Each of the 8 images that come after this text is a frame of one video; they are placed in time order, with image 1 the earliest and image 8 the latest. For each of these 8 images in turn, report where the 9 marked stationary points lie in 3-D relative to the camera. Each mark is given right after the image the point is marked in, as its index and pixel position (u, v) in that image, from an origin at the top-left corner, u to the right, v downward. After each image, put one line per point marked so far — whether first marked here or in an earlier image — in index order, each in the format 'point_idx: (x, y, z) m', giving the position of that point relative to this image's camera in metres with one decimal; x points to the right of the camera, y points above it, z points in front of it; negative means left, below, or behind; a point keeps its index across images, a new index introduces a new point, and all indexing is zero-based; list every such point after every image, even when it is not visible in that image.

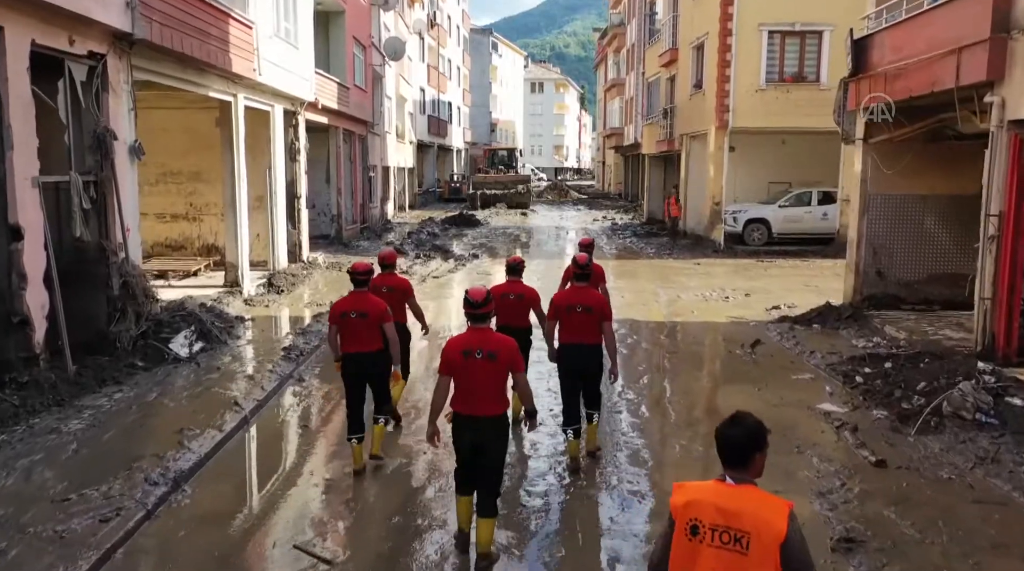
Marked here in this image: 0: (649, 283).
0: (+2.8, +0.1, +19.0) m
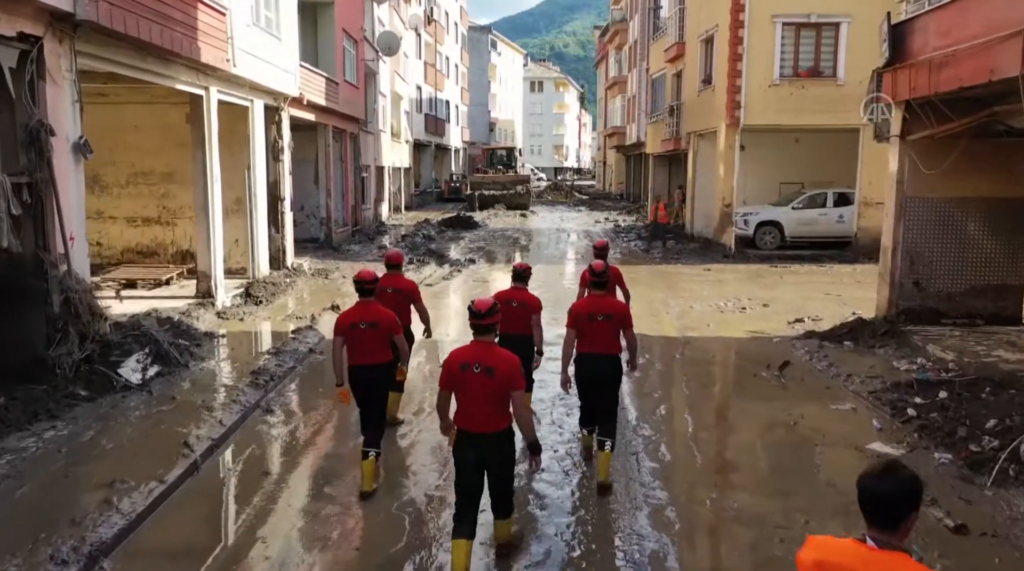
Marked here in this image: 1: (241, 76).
0: (+2.8, -0.1, +17.8) m
1: (-4.2, +3.2, +14.4) m
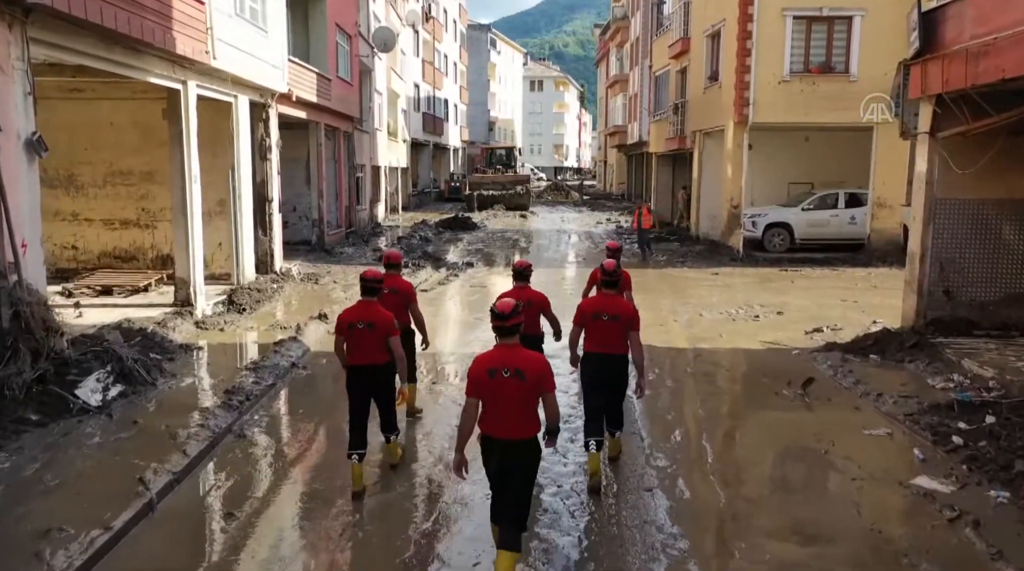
0: (+2.7, -0.2, +16.9) m
1: (-4.2, +3.1, +13.5) m
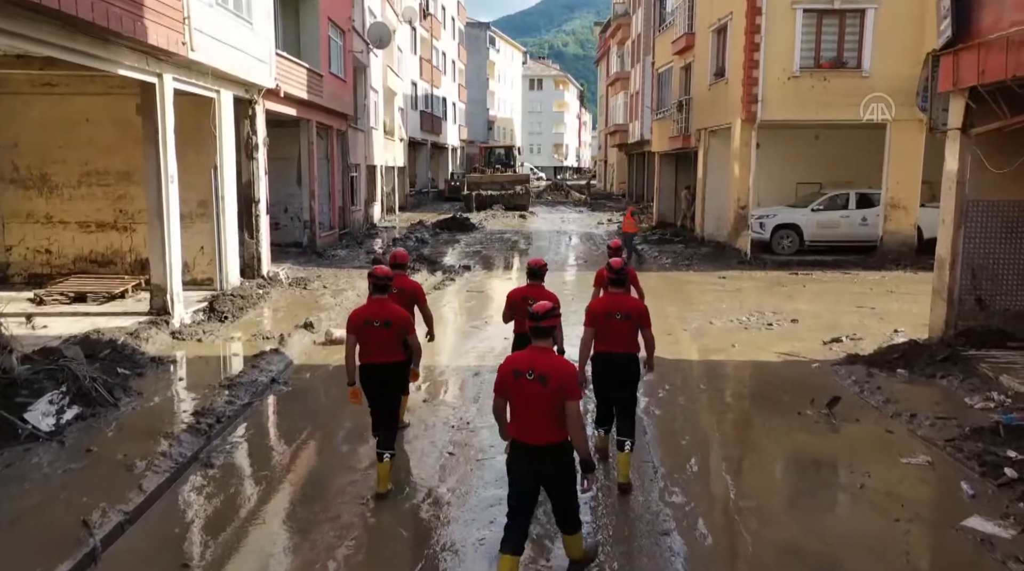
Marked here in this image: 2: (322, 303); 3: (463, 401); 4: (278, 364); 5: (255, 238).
0: (+2.7, -0.3, +16.1) m
1: (-4.2, +3.0, +12.7) m
2: (-3.1, -0.3, +15.2) m
3: (-0.5, -1.2, +9.6) m
4: (-2.7, -0.9, +10.6) m
5: (-4.5, +0.8, +16.4) m
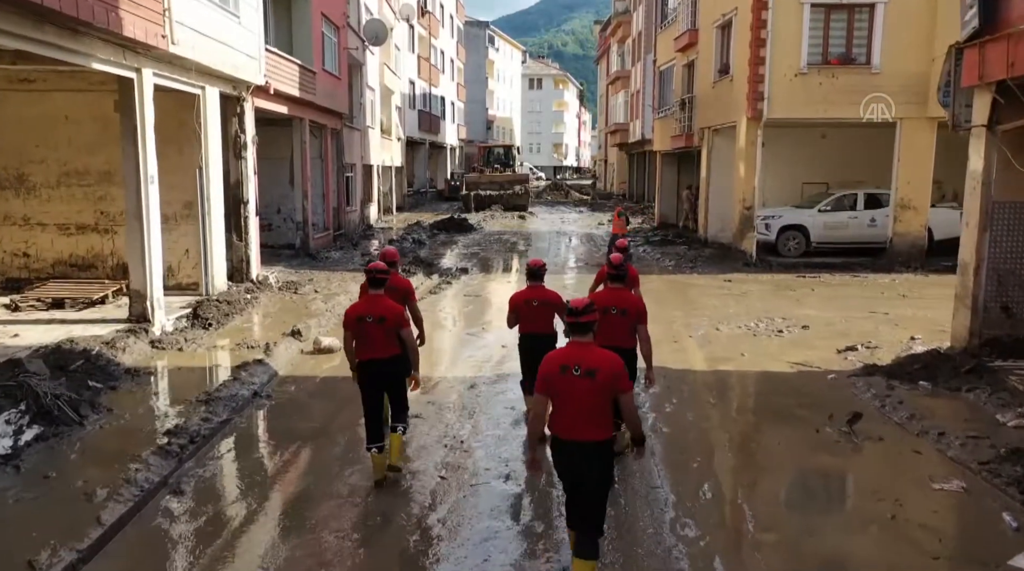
0: (+2.7, -0.4, +15.5) m
1: (-4.2, +3.0, +12.1) m
2: (-3.1, -0.4, +14.6) m
3: (-0.5, -1.3, +9.0) m
4: (-2.7, -1.0, +10.0) m
5: (-4.5, +0.8, +15.8) m
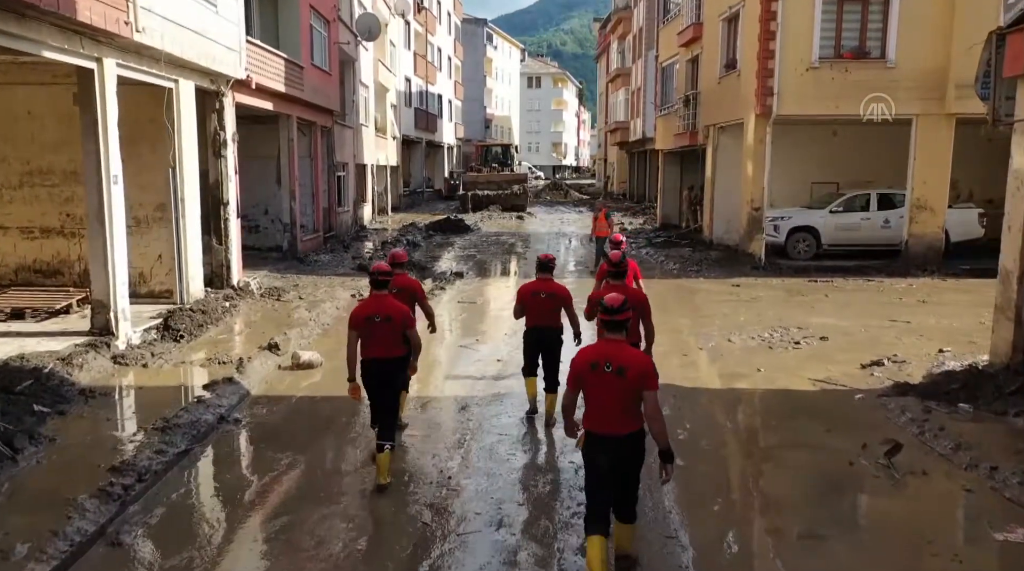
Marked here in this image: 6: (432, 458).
0: (+2.6, -0.5, +14.5) m
1: (-4.3, +2.9, +11.1) m
2: (-3.2, -0.5, +13.7) m
3: (-0.6, -1.4, +8.1) m
4: (-2.7, -1.1, +9.1) m
5: (-4.6, +0.7, +14.9) m
6: (-0.7, -1.4, +7.7) m
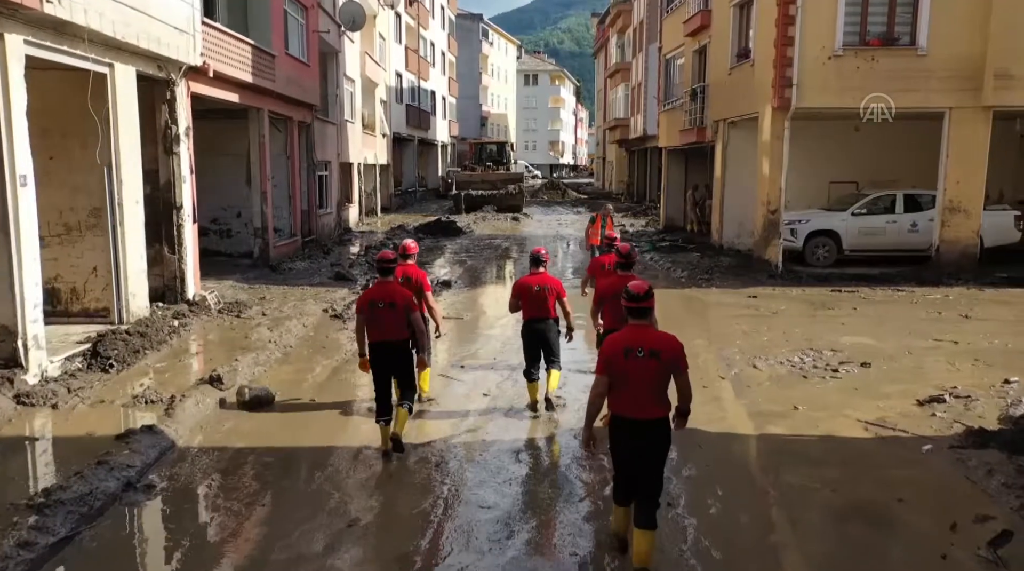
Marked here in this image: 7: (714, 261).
0: (+2.5, -0.7, +12.8) m
1: (-4.4, +2.6, +9.4) m
2: (-3.3, -0.7, +11.9) m
3: (-0.7, -1.6, +6.3) m
4: (-2.8, -1.3, +7.3) m
5: (-4.7, +0.5, +13.1) m
6: (-0.8, -1.6, +5.9) m
7: (+4.3, +0.5, +19.8) m
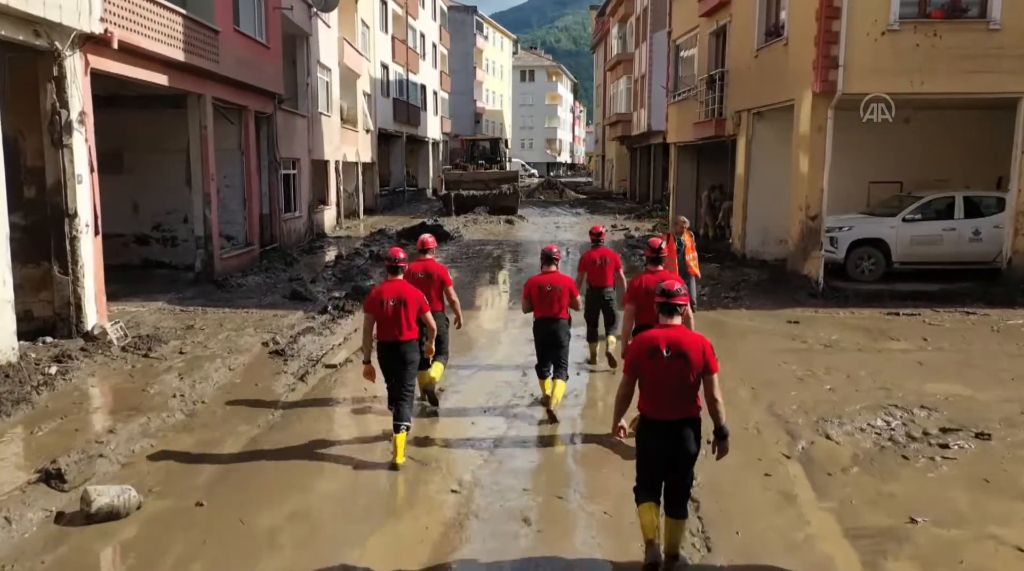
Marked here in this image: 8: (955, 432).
0: (+2.4, -1.0, +9.9) m
1: (-4.5, +2.3, +6.5) m
2: (-3.4, -1.0, +9.0) m
3: (-0.8, -1.9, +3.4) m
4: (-3.0, -1.6, +4.4) m
5: (-4.9, +0.1, +10.2) m
6: (-0.9, -2.0, +3.0) m
7: (+4.1, +0.2, +16.9) m
8: (+3.7, -1.2, +7.7) m
